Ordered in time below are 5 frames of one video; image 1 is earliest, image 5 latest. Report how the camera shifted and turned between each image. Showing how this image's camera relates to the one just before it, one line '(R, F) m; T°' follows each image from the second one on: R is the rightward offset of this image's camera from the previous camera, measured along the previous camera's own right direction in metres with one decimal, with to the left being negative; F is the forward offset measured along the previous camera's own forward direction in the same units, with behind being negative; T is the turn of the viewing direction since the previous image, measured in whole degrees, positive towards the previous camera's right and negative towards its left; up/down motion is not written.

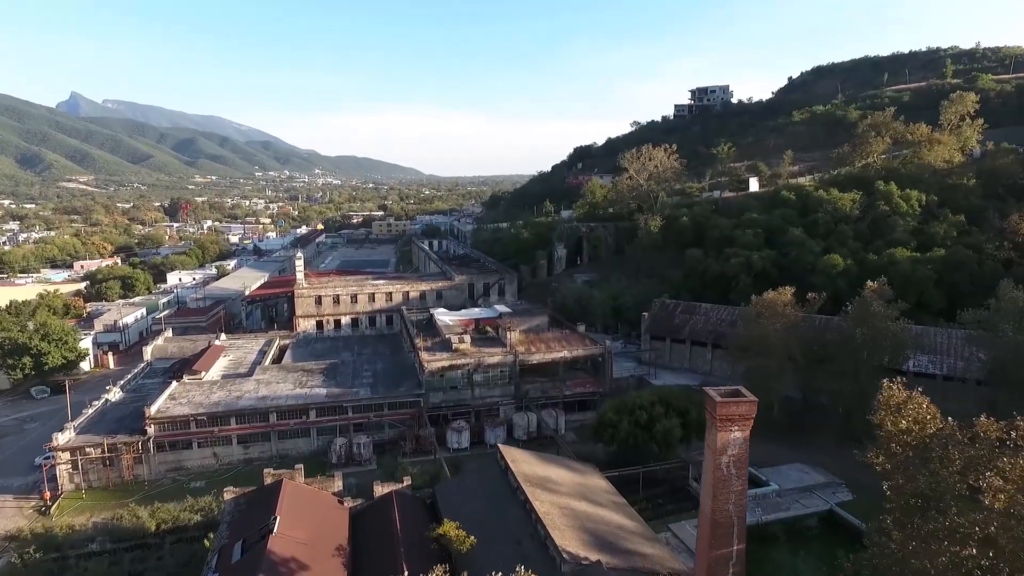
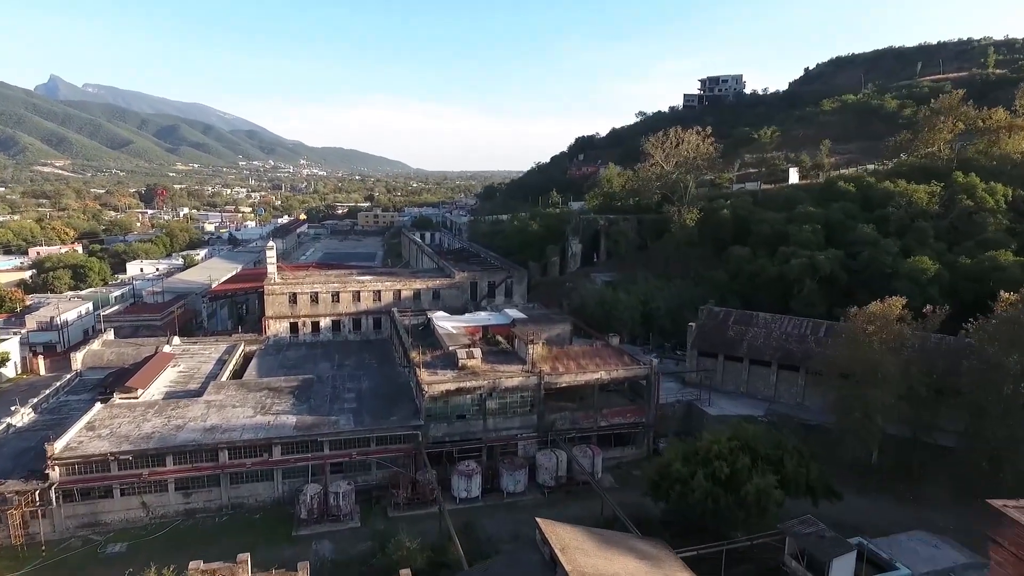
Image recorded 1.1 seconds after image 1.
(-1.7, +7.3) m; +1°
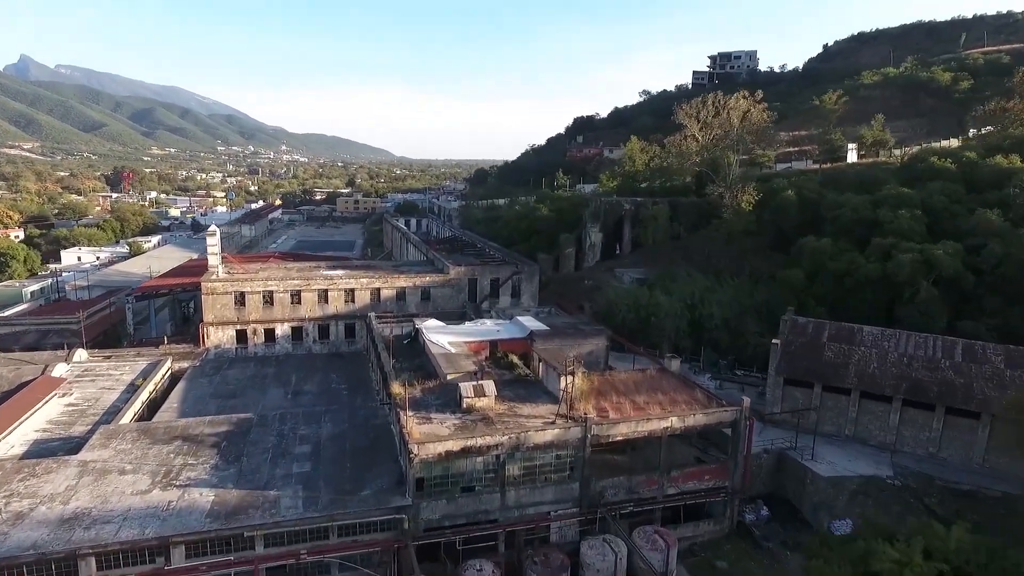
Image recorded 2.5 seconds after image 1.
(-1.4, +8.8) m; +2°
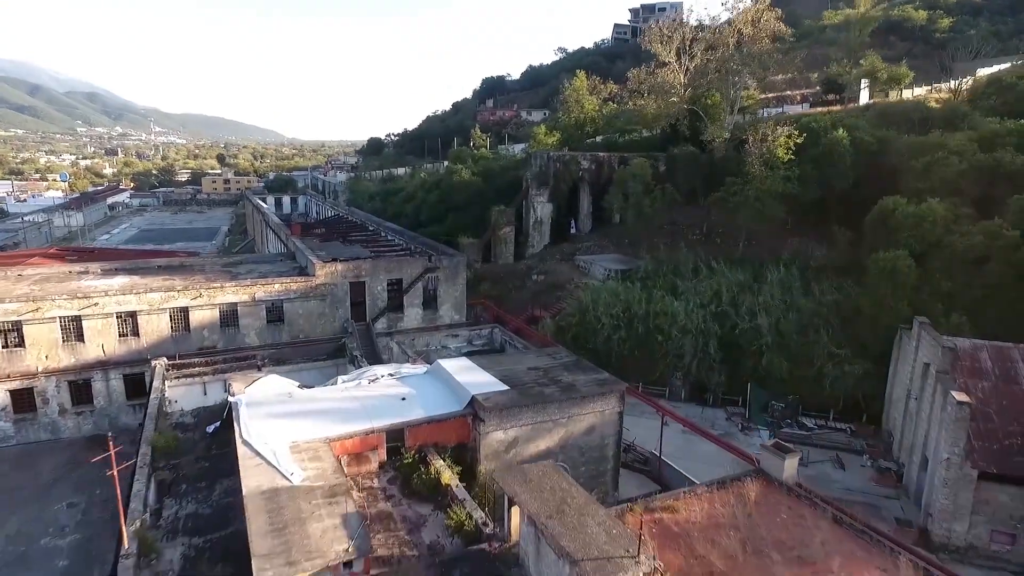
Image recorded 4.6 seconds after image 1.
(-0.2, +13.3) m; +9°
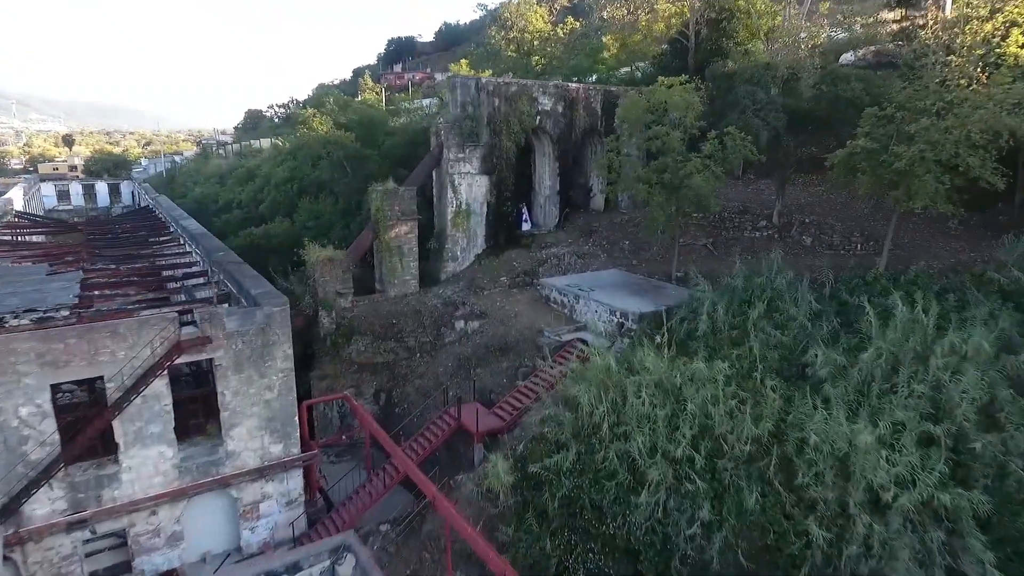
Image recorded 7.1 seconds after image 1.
(+0.5, +13.2) m; +7°
